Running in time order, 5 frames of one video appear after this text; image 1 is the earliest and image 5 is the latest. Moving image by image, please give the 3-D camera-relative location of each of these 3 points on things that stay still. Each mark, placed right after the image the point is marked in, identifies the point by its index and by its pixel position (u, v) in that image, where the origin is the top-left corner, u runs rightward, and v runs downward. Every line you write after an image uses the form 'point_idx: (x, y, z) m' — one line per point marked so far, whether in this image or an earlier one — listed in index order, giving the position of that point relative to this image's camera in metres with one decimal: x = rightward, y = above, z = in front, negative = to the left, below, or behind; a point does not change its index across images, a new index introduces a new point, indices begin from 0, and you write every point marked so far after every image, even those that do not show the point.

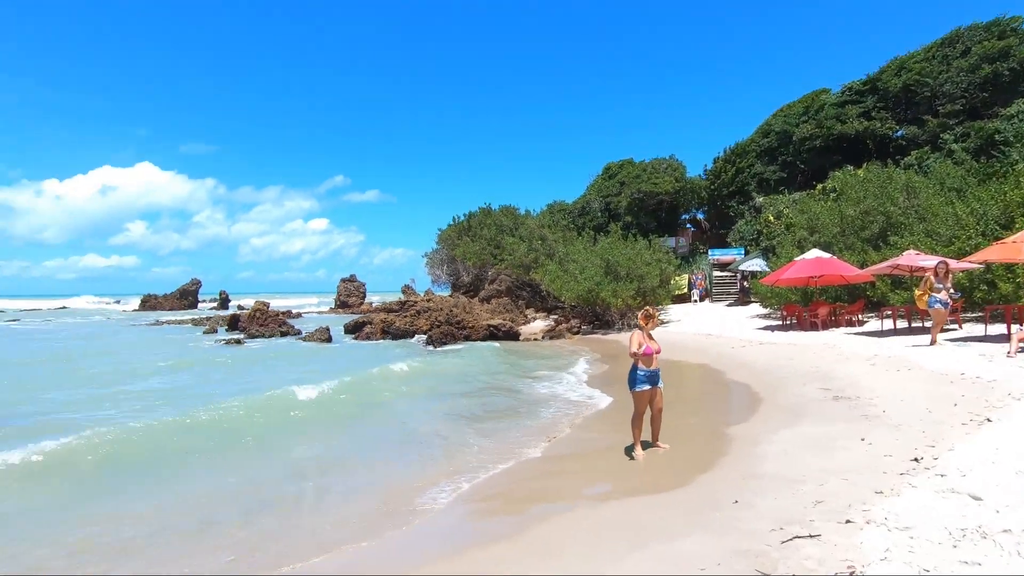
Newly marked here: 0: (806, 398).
0: (+4.6, -1.8, +8.5) m
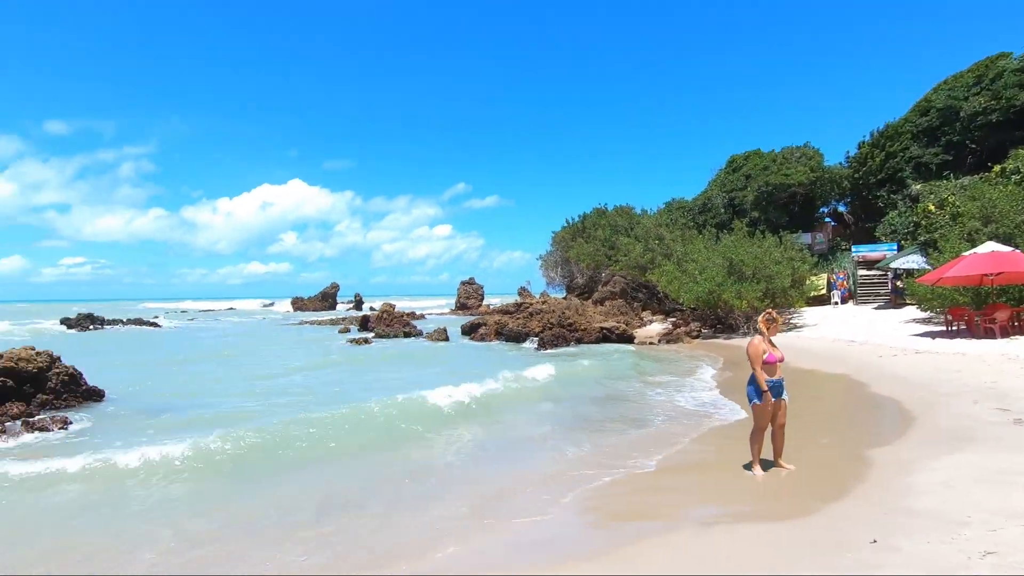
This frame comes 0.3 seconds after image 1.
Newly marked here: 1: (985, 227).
0: (+6.1, -1.7, +7.1) m
1: (+15.9, +2.1, +18.0) m
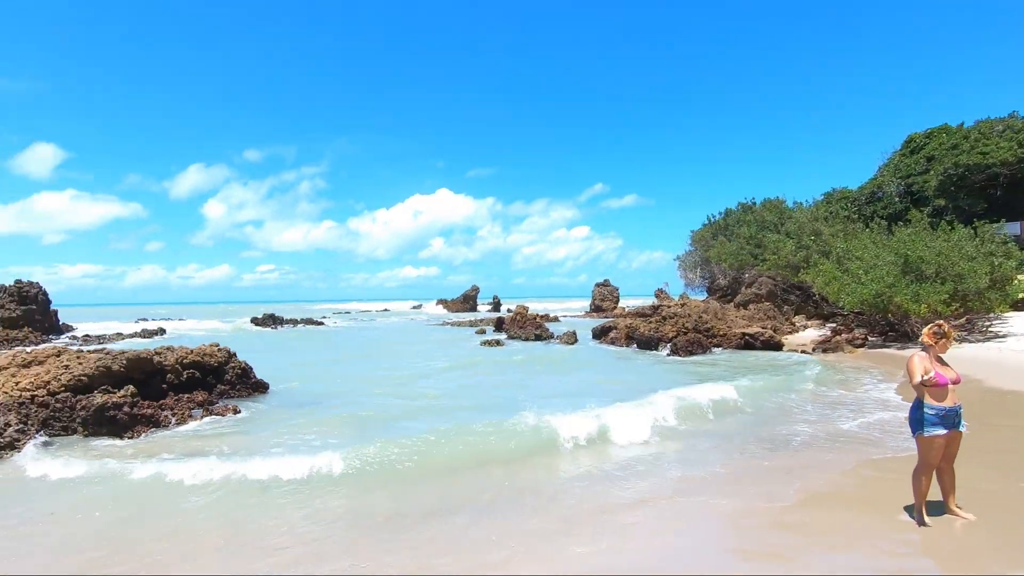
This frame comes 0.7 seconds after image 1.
0: (+7.3, -1.8, +5.1) m
1: (+19.5, +2.1, +13.3) m
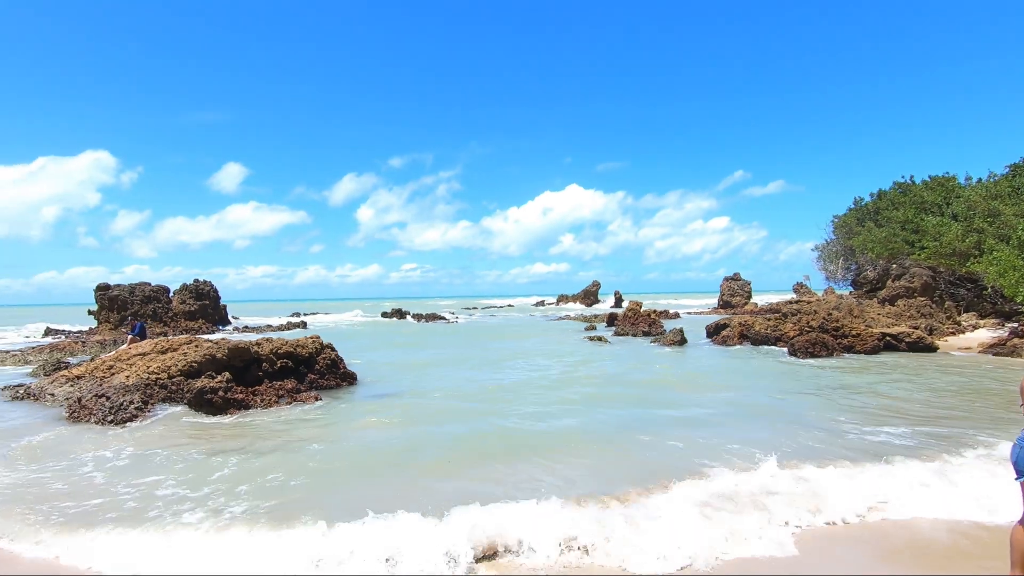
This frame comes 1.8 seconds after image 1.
0: (+6.9, -1.7, +3.0) m
1: (+20.7, +2.3, +8.0) m
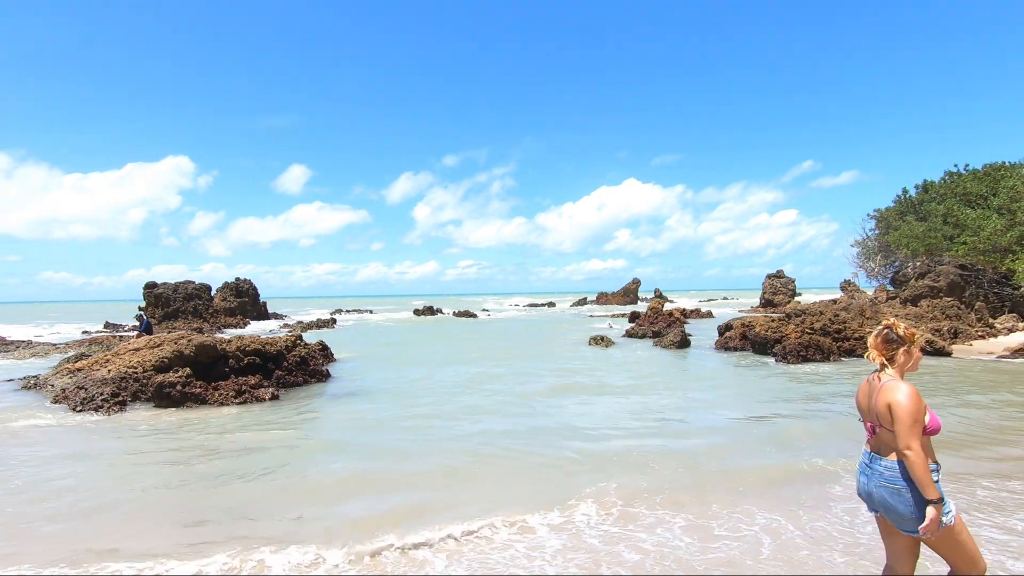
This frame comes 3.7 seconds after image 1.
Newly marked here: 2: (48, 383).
0: (+4.8, -1.8, +2.5) m
1: (+19.0, +2.2, +6.0) m
2: (-12.1, -2.5, +14.1) m
